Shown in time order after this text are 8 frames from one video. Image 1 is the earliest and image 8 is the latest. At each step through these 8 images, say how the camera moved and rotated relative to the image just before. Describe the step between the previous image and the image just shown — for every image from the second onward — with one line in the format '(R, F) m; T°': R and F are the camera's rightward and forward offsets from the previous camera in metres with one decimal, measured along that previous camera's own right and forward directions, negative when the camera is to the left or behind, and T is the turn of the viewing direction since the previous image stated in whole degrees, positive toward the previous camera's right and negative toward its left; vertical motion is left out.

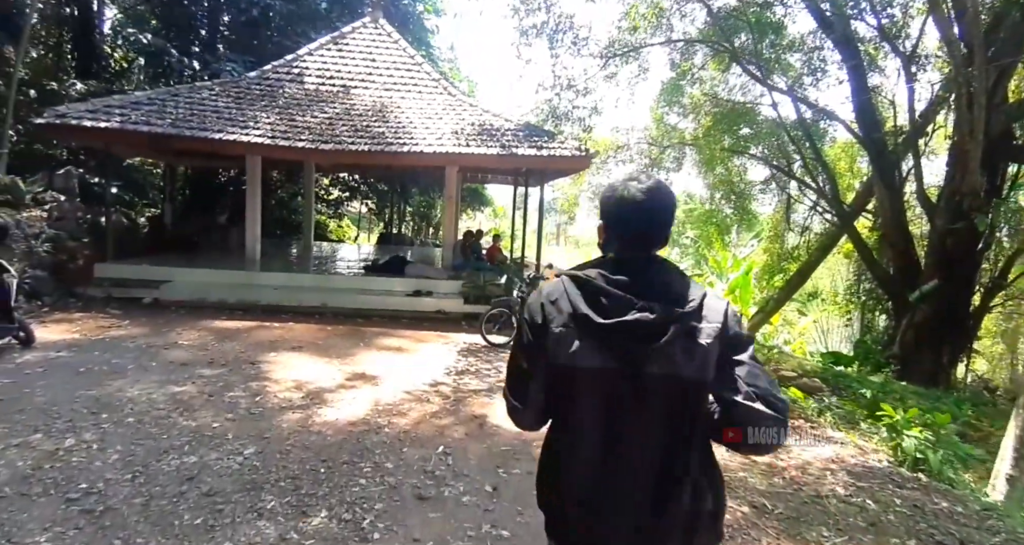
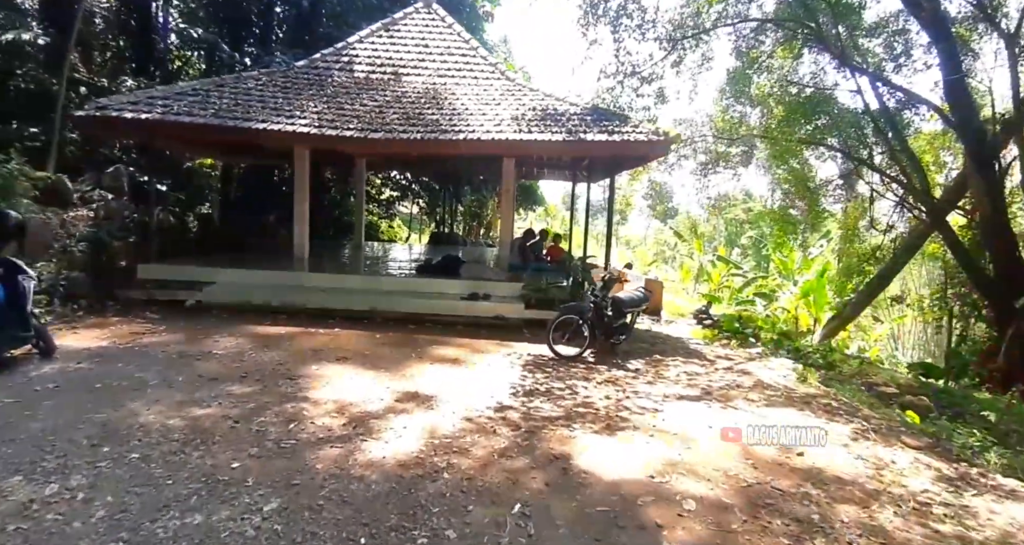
(-0.2, +0.7) m; -5°
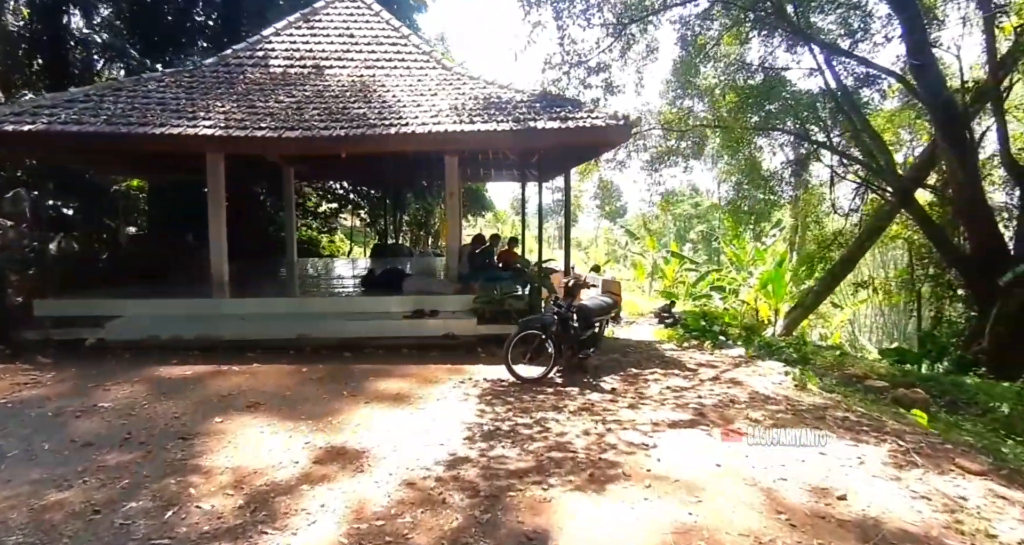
(0.0, +0.7) m; +5°
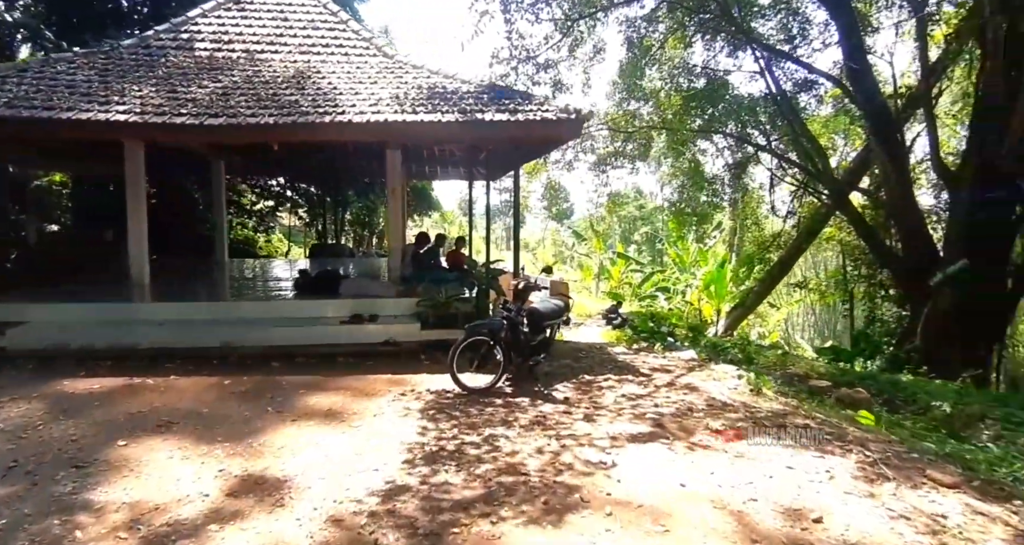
(0.0, +0.3) m; +5°
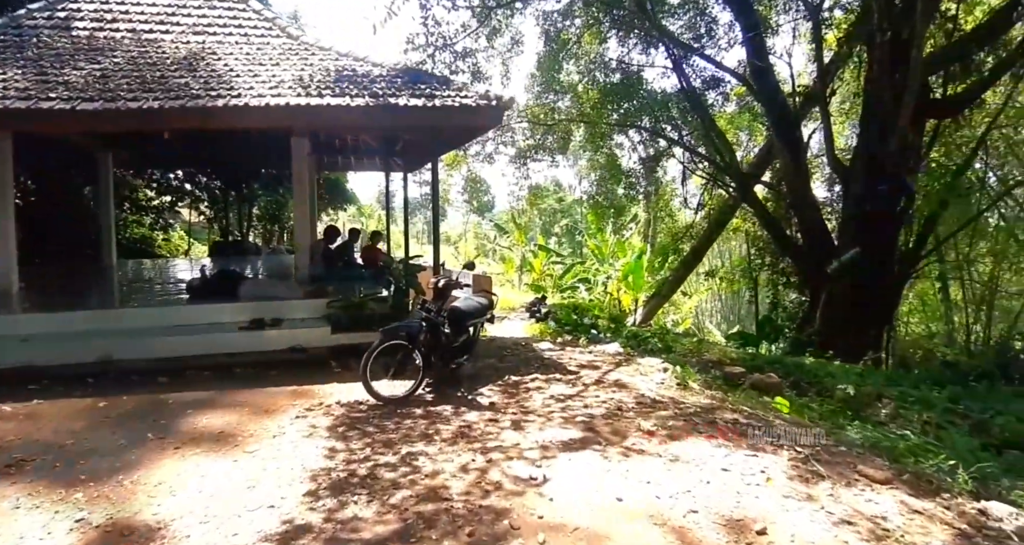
(0.0, +0.3) m; +8°
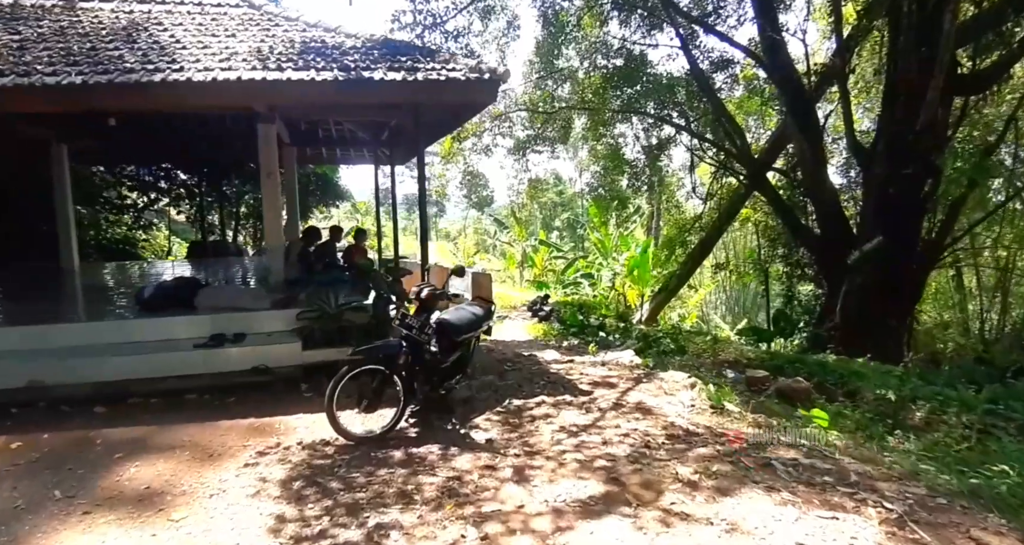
(0.0, +0.7) m; 0°
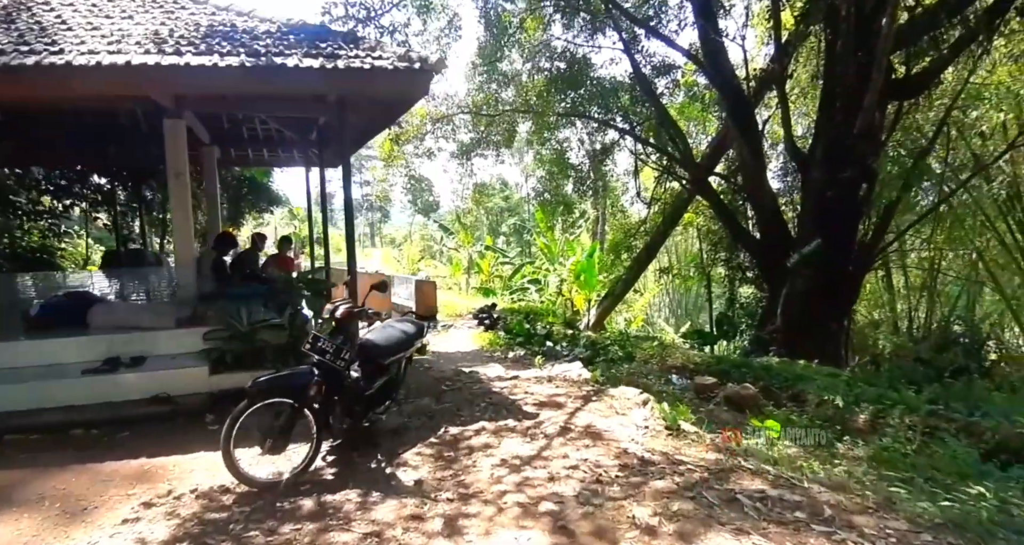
(+0.1, +0.3) m; +5°
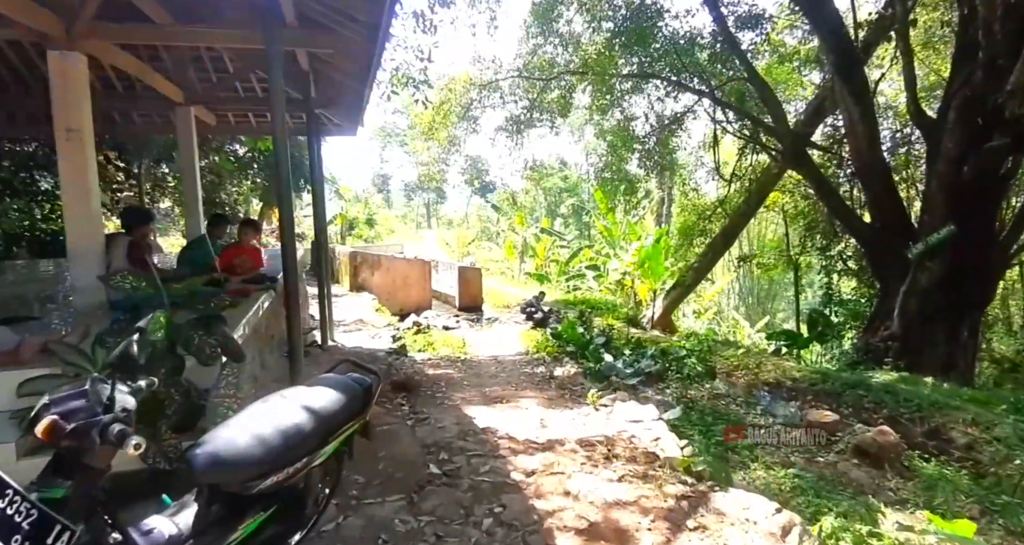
(+0.1, +1.6) m; -6°
